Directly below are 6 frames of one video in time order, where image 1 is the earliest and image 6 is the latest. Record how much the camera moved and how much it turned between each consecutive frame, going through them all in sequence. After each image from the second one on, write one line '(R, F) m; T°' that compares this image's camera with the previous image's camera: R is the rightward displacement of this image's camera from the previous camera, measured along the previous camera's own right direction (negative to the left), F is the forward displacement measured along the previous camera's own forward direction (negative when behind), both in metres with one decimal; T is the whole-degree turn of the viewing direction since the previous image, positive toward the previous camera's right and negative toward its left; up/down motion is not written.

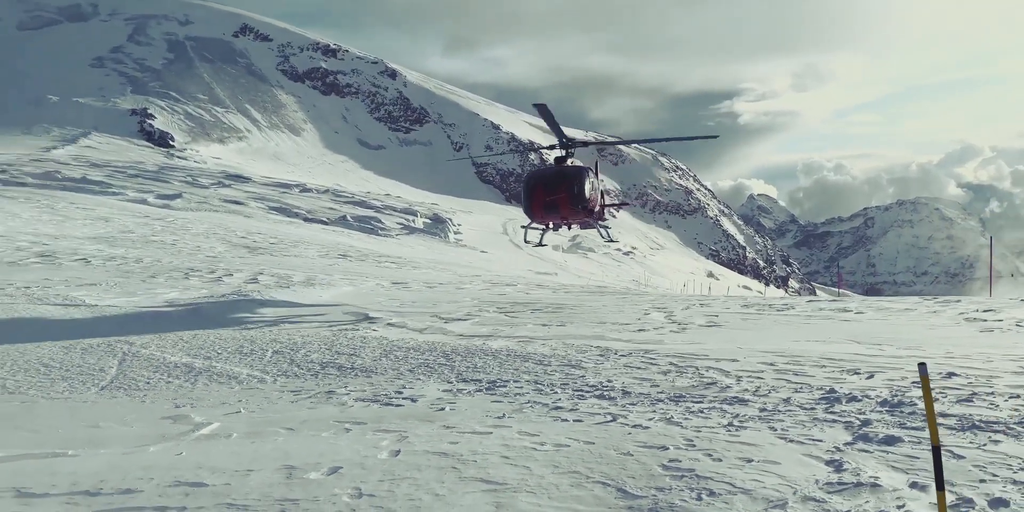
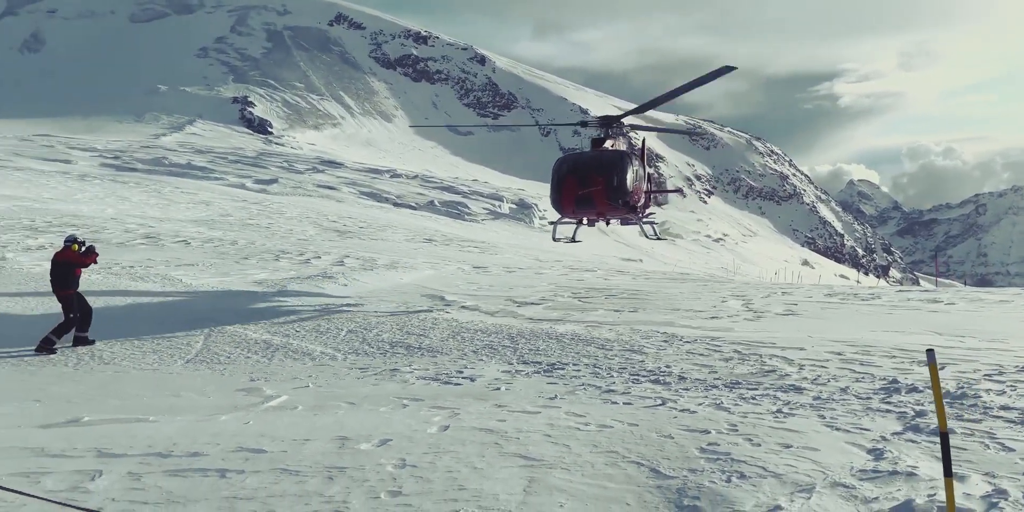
(+0.3, -0.1) m; -6°
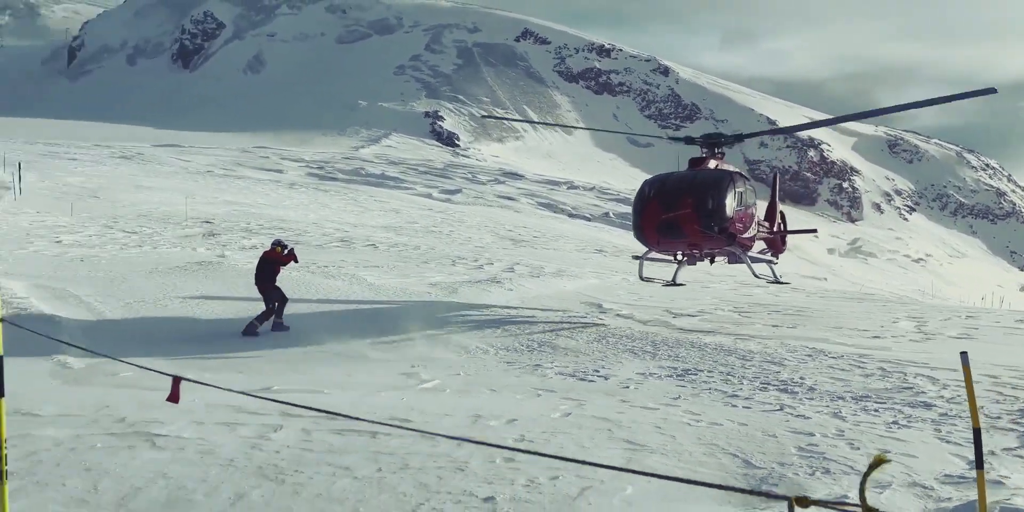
(+0.4, -0.6) m; -12°
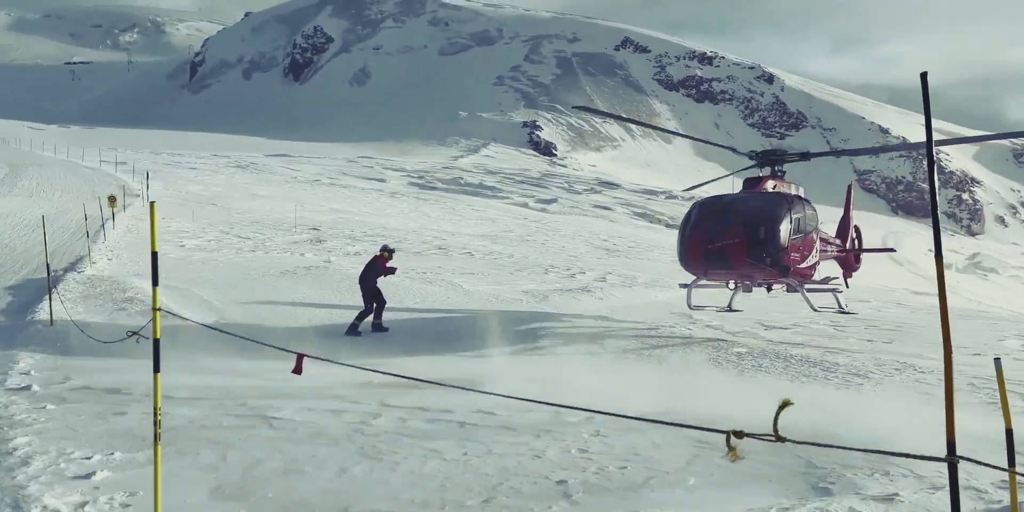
(+0.1, -0.5) m; -7°
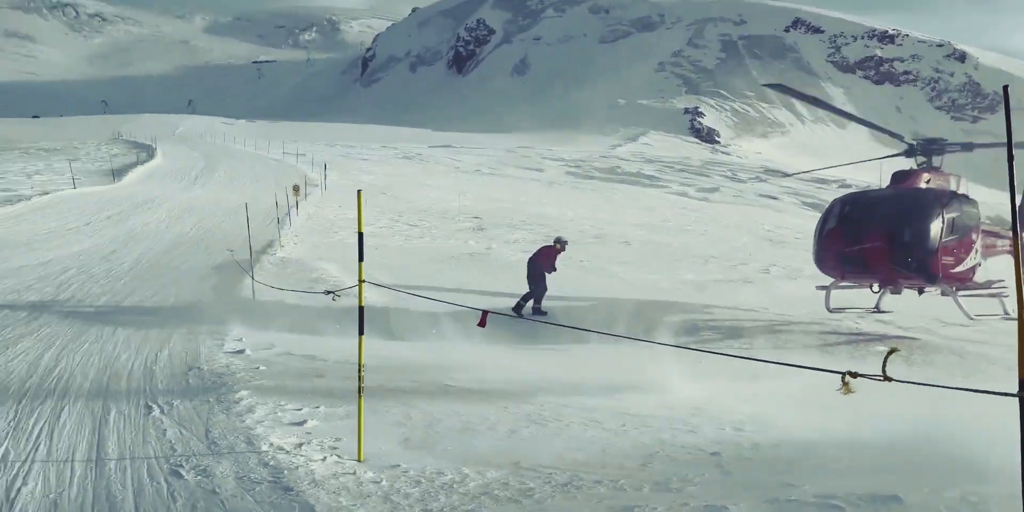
(0.0, -0.4) m; -11°
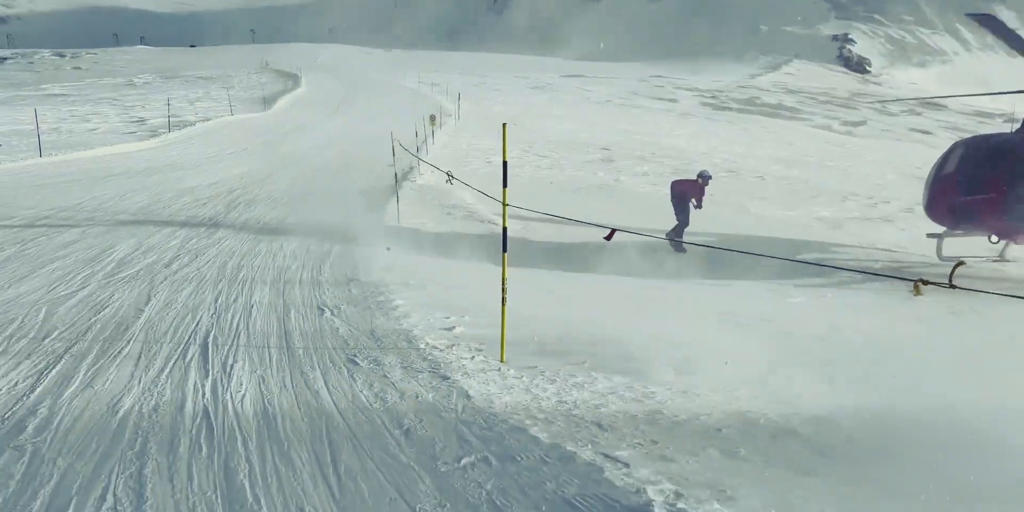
(0.0, -0.6) m; -9°
